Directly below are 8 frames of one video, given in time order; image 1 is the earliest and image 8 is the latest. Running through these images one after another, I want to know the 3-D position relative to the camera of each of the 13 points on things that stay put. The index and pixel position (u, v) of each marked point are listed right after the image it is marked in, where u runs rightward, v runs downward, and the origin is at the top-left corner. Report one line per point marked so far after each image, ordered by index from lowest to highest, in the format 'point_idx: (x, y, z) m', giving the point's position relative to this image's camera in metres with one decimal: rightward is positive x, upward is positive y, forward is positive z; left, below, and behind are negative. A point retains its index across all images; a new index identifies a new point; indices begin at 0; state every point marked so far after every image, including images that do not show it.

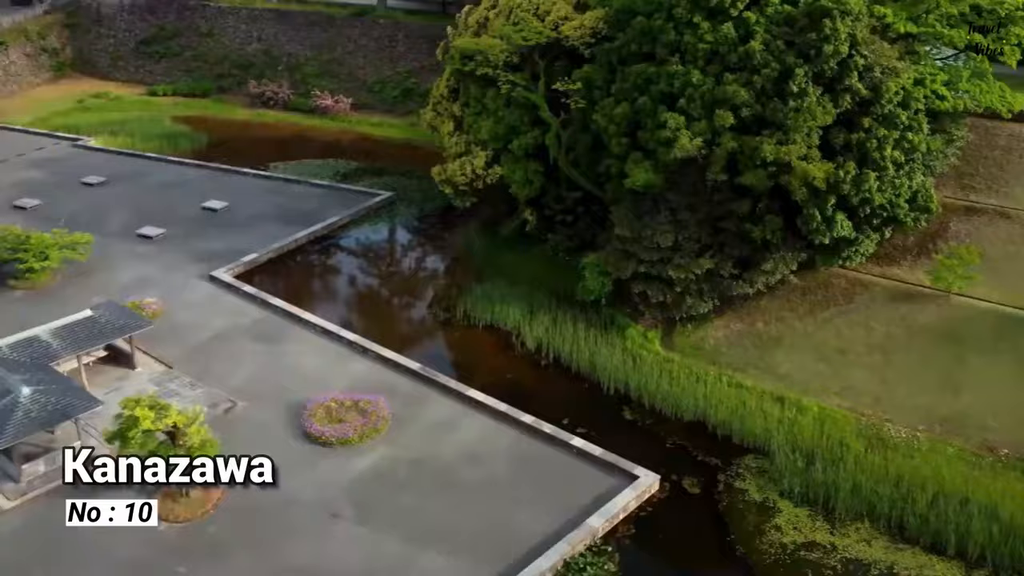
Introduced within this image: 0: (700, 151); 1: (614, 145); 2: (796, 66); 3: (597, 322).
0: (+2.7, +1.9, +14.0) m
1: (+1.6, +2.2, +15.1) m
2: (+4.0, +3.1, +13.6) m
3: (+1.3, -0.5, +15.2) m
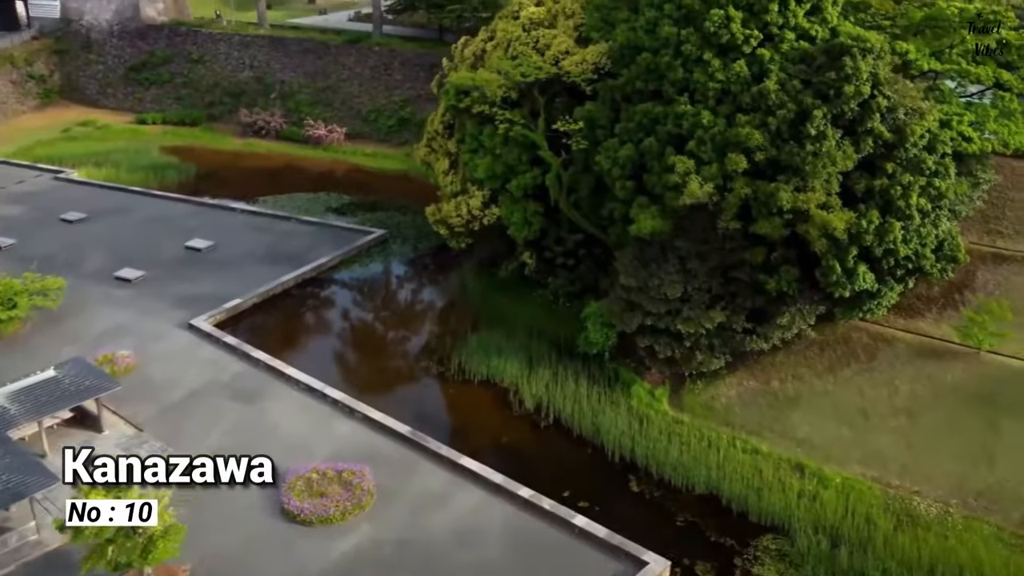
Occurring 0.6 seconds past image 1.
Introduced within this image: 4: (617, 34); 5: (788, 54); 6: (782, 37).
0: (+2.7, +1.2, +13.0) m
1: (+1.6, +1.5, +14.2) m
2: (+3.9, +2.4, +12.6) m
3: (+1.3, -1.3, +14.2) m
4: (+1.6, +3.9, +14.9) m
5: (+3.8, +3.2, +13.2) m
6: (+3.7, +3.4, +13.2) m
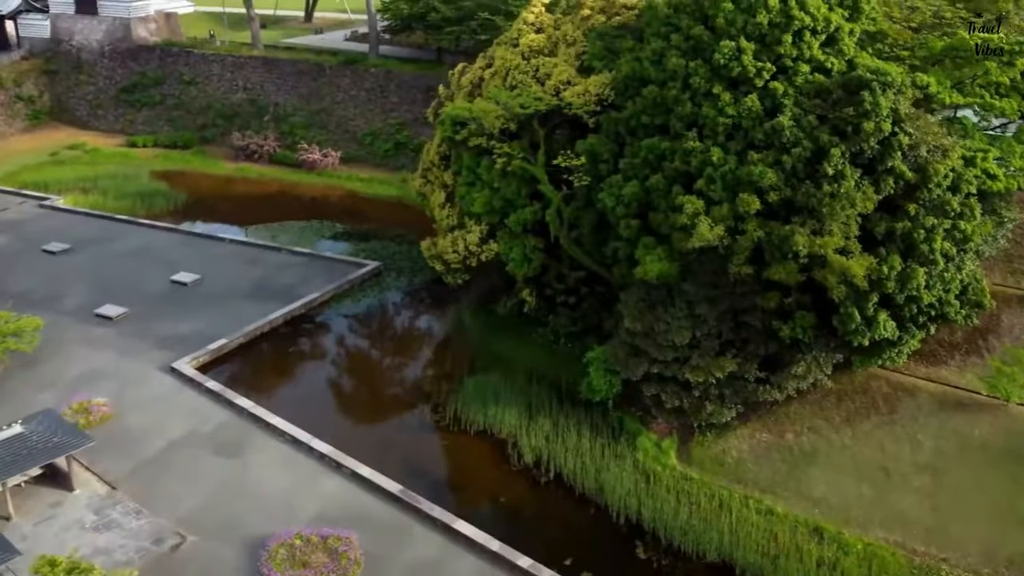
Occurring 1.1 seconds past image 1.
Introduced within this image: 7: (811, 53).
0: (+2.6, +0.6, +12.2) m
1: (+1.5, +0.8, +13.4) m
2: (+3.9, +1.8, +11.9) m
3: (+1.3, -1.9, +13.4) m
4: (+1.6, +3.3, +14.2) m
5: (+3.7, +2.6, +12.5) m
6: (+3.7, +2.8, +12.5) m
7: (+3.9, +3.0, +12.5) m
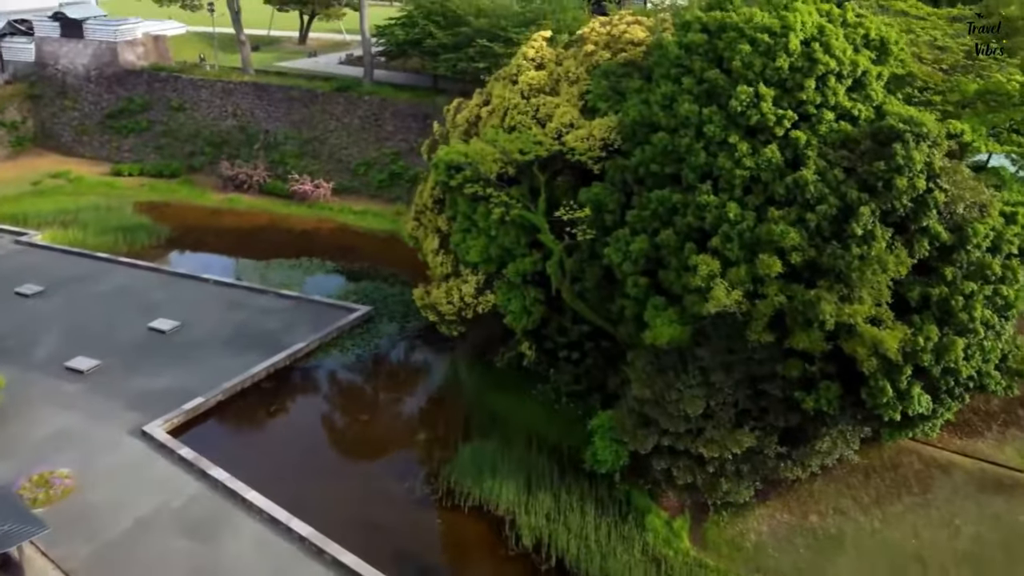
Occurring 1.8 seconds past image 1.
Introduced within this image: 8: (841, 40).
0: (+2.6, -0.2, +11.2) m
1: (+1.5, 0.0, +12.4) m
2: (+3.9, +1.0, +10.8) m
3: (+1.2, -2.7, +12.3) m
4: (+1.6, +2.4, +13.2) m
5: (+3.7, +1.8, +11.4) m
6: (+3.6, +2.0, +11.5) m
7: (+3.9, +2.2, +11.5) m
8: (+4.0, +3.0, +11.7) m
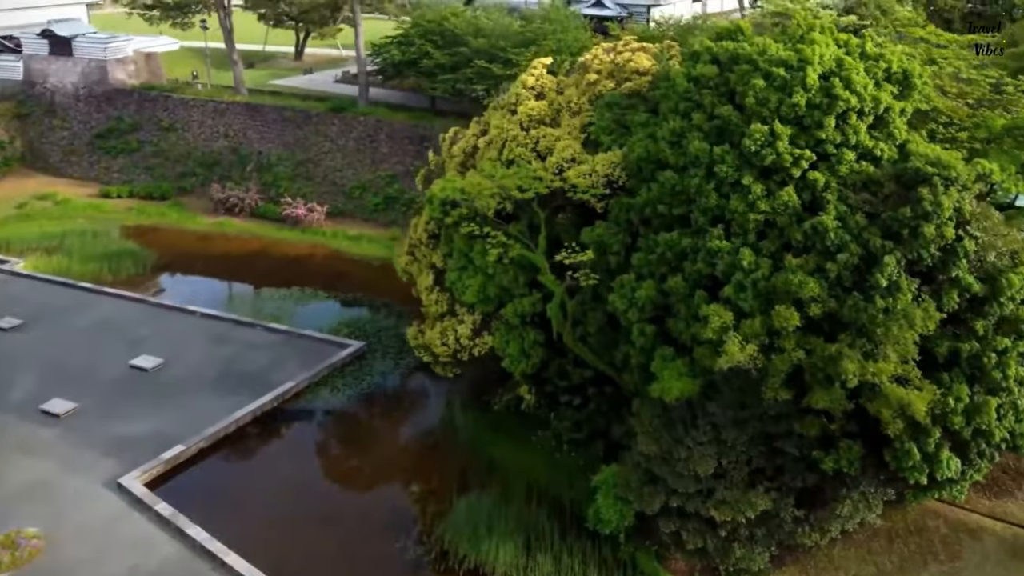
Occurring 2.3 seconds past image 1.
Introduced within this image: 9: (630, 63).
0: (+2.6, -0.8, +10.4) m
1: (+1.5, -0.6, +11.6) m
2: (+3.9, +0.4, +10.1) m
3: (+1.2, -3.3, +11.5) m
4: (+1.6, +1.8, +12.4) m
5: (+3.7, +1.2, +10.7) m
6: (+3.6, +1.4, +10.7) m
7: (+3.8, +1.7, +10.7) m
8: (+4.0, +2.4, +11.0) m
9: (+1.7, +3.2, +13.9) m
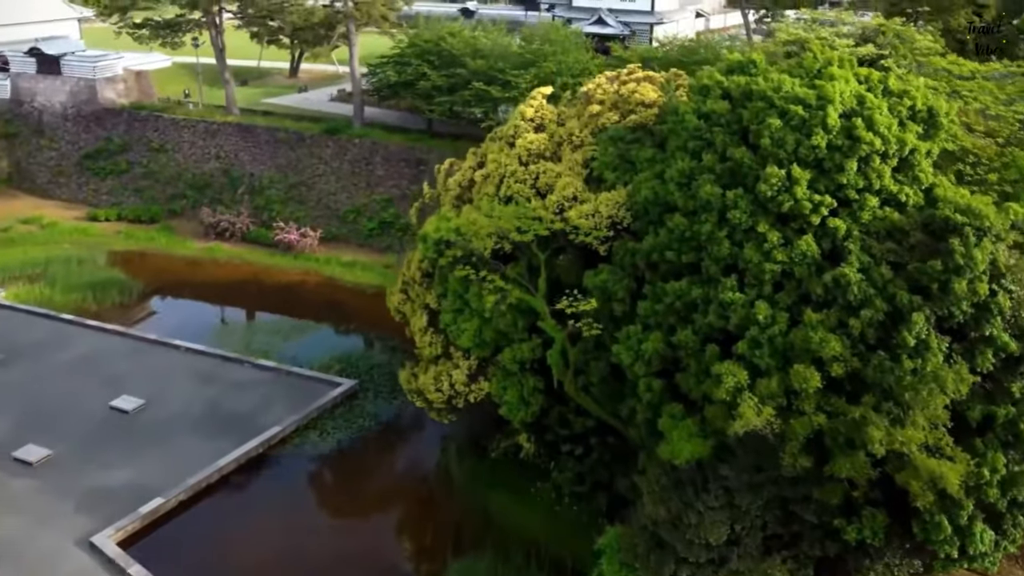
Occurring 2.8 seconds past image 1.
0: (+2.6, -1.4, +9.6) m
1: (+1.5, -1.1, +10.8) m
2: (+3.8, -0.2, +9.3) m
3: (+1.2, -3.9, +10.7) m
4: (+1.5, +1.3, +11.6) m
5: (+3.7, +0.6, +9.9) m
6: (+3.6, +0.9, +9.9) m
7: (+3.8, +1.1, +10.0) m
8: (+3.9, +1.8, +10.2) m
9: (+1.7, +2.6, +13.1) m
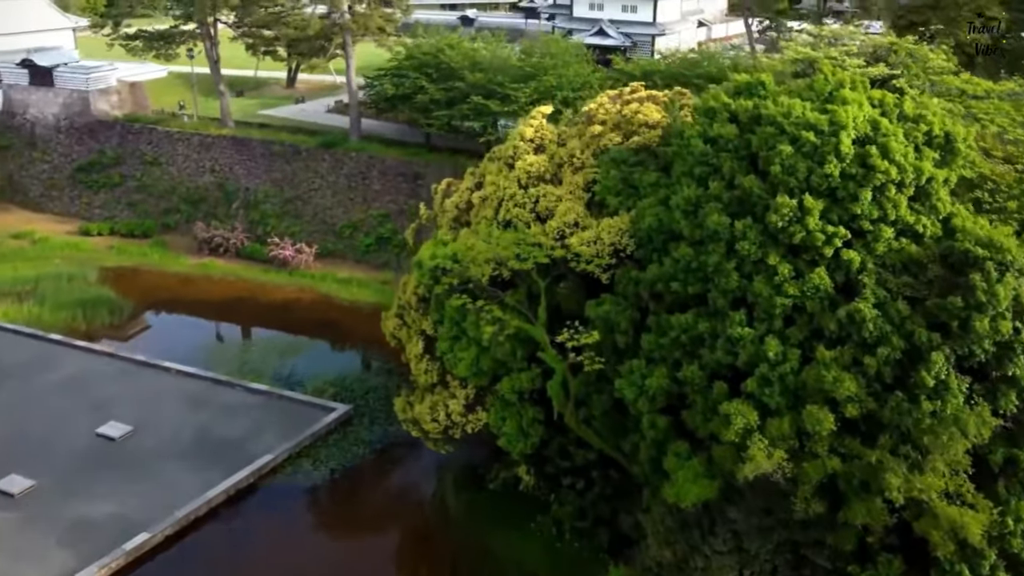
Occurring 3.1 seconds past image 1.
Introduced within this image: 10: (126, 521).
0: (+2.6, -1.7, +9.2) m
1: (+1.4, -1.5, +10.4) m
2: (+3.8, -0.5, +8.9) m
3: (+1.2, -4.3, +10.3) m
4: (+1.5, +0.9, +11.2) m
5: (+3.7, +0.3, +9.5) m
6: (+3.6, +0.5, +9.5) m
7: (+3.8, +0.7, +9.5) m
8: (+3.9, +1.5, +9.8) m
9: (+1.7, +2.3, +12.7) m
10: (-5.3, -3.2, +13.2) m
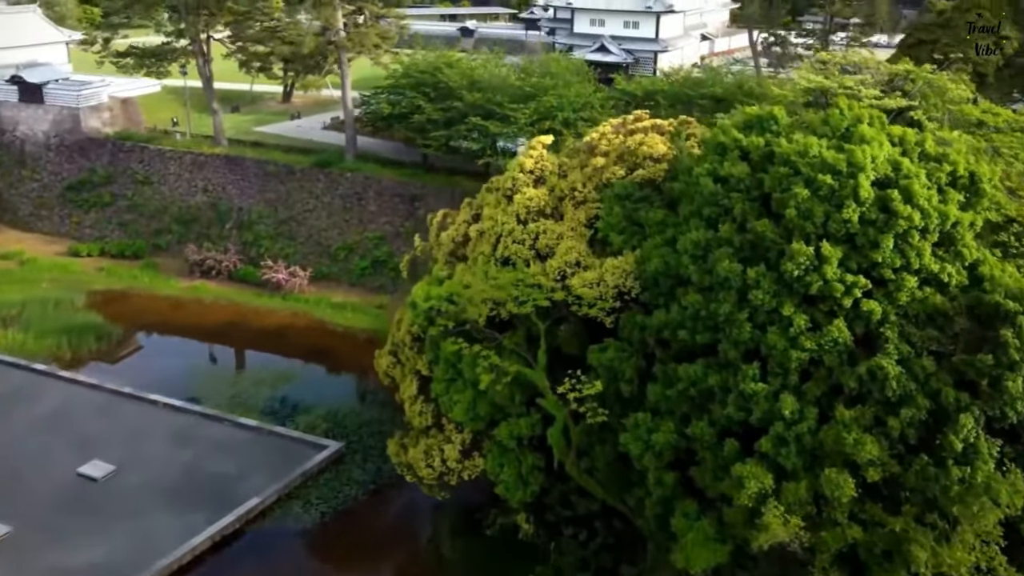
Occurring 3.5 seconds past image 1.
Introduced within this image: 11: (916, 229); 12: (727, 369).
0: (+2.5, -2.2, +8.6) m
1: (+1.4, -2.0, +9.8) m
2: (+3.8, -1.0, +8.2) m
3: (+1.1, -4.7, +9.6) m
4: (+1.5, +0.4, +10.6) m
5: (+3.6, -0.2, +8.9) m
6: (+3.6, 0.0, +8.9) m
7: (+3.8, +0.2, +8.9) m
8: (+3.9, +1.0, +9.2) m
9: (+1.6, +1.8, +12.1) m
10: (-5.3, -3.7, +12.6) m
11: (+3.7, +0.5, +8.9) m
12: (+2.1, -0.8, +9.4) m
